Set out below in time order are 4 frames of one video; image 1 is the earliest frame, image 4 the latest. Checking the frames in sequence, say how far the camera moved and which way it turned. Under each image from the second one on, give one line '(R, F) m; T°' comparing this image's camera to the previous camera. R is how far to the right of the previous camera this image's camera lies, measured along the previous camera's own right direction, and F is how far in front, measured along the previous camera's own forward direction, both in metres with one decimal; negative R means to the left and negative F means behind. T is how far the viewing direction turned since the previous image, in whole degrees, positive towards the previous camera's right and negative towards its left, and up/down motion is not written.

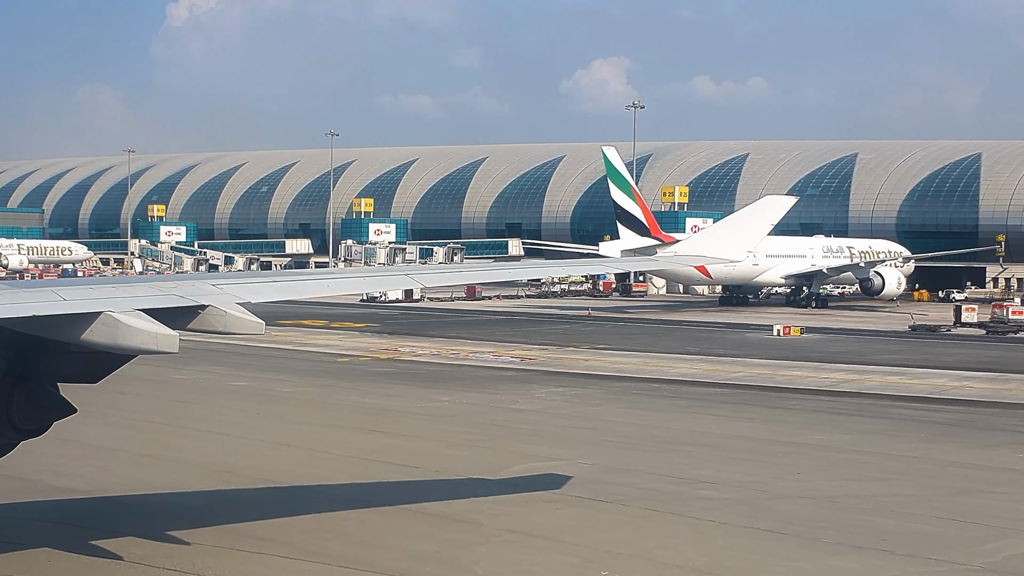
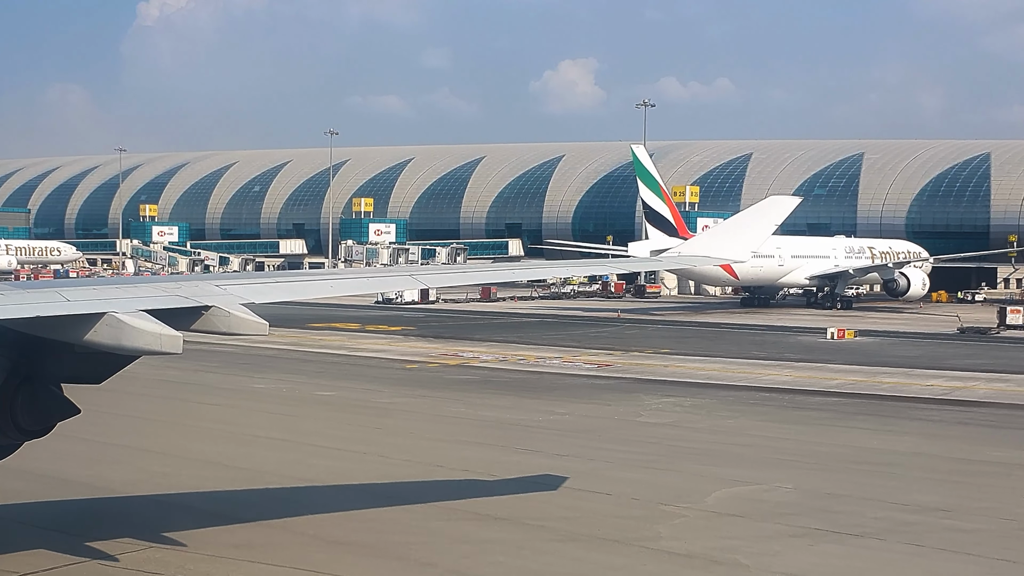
(-2.4, +1.3) m; +1°
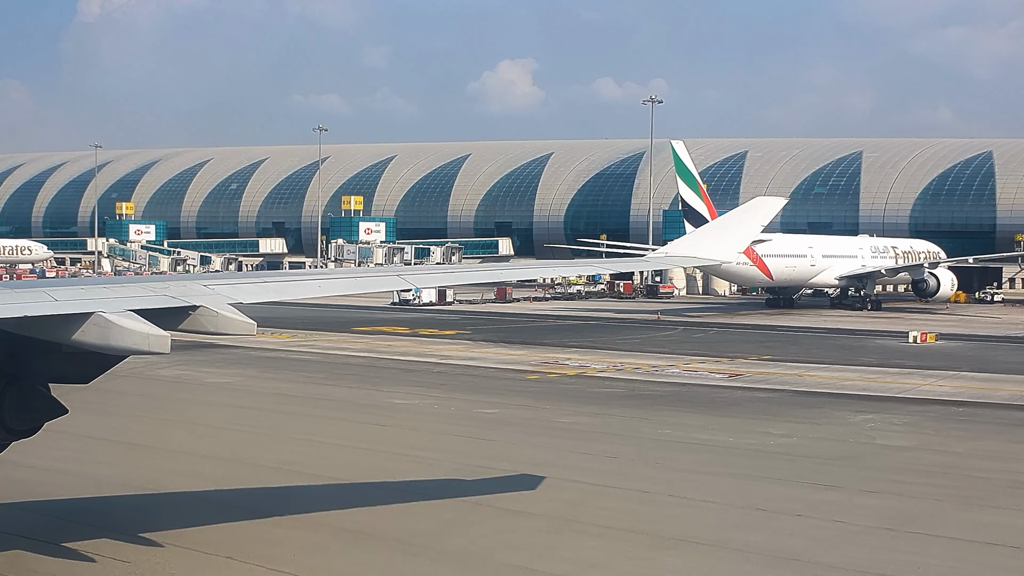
(-3.9, +2.0) m; +2°
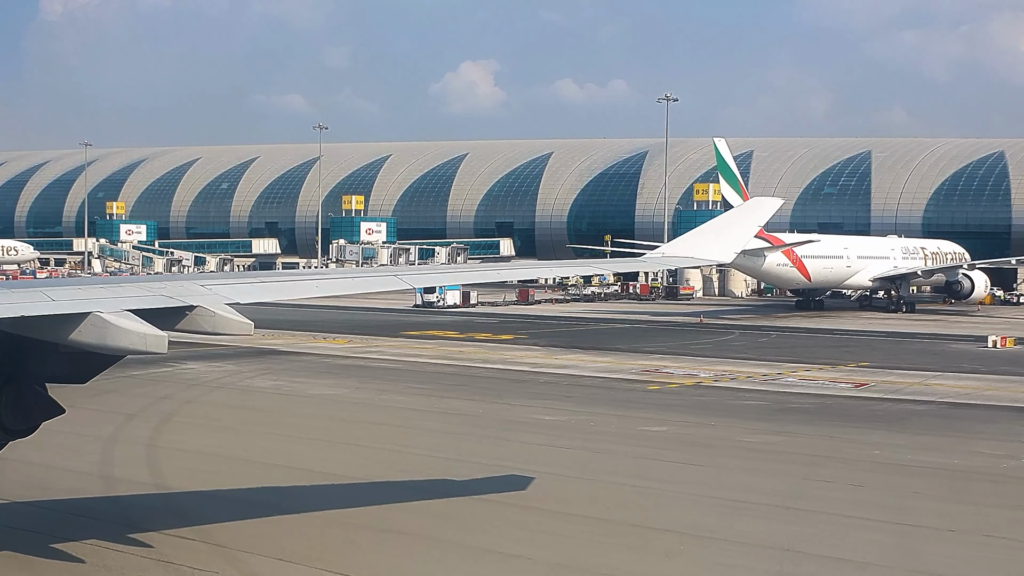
(-3.1, +1.6) m; +1°
